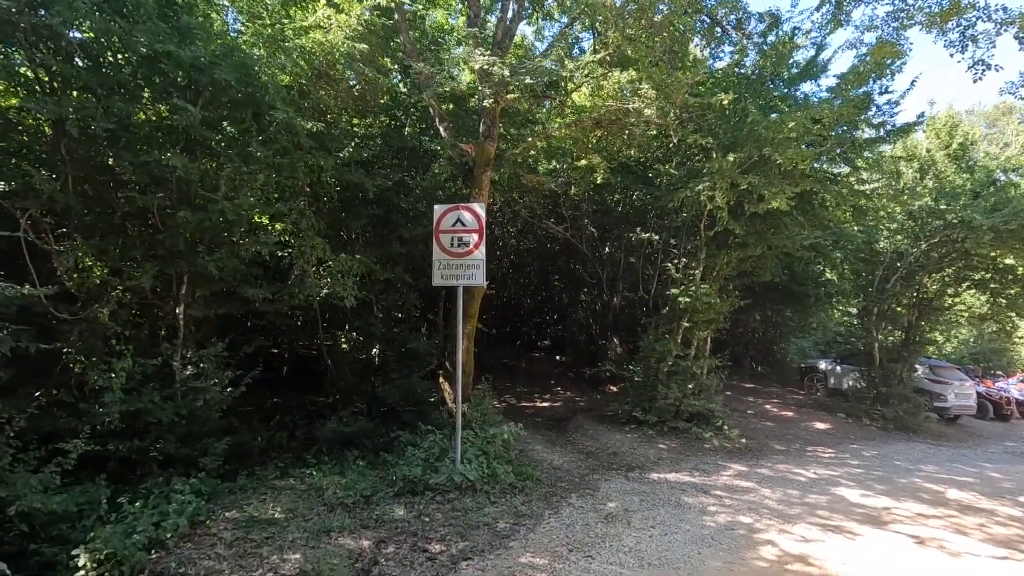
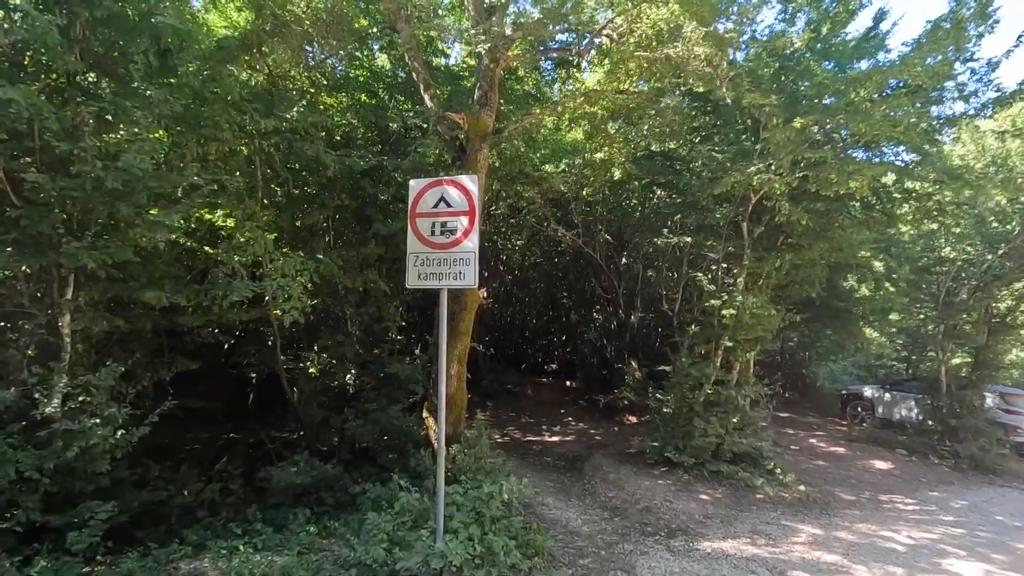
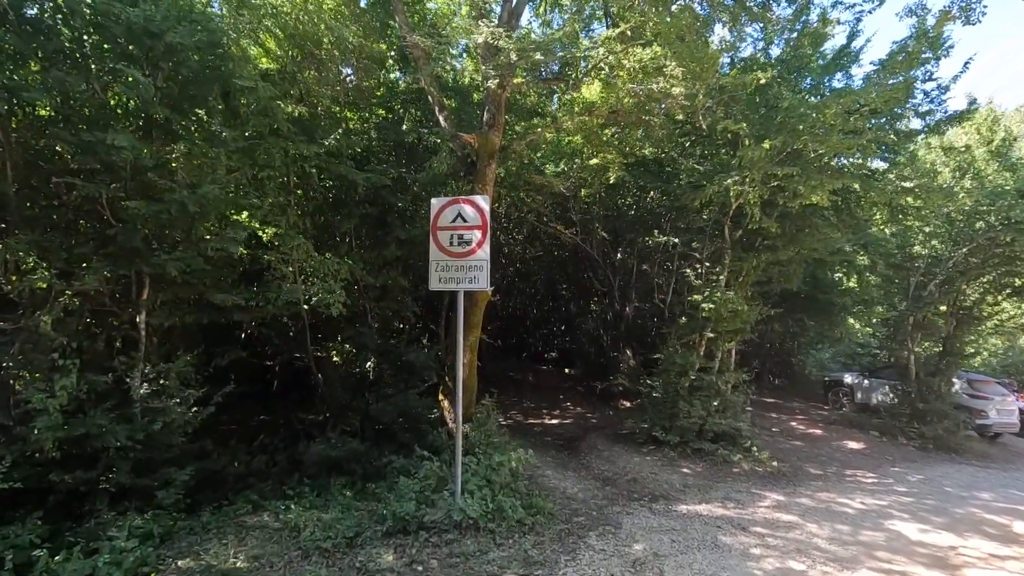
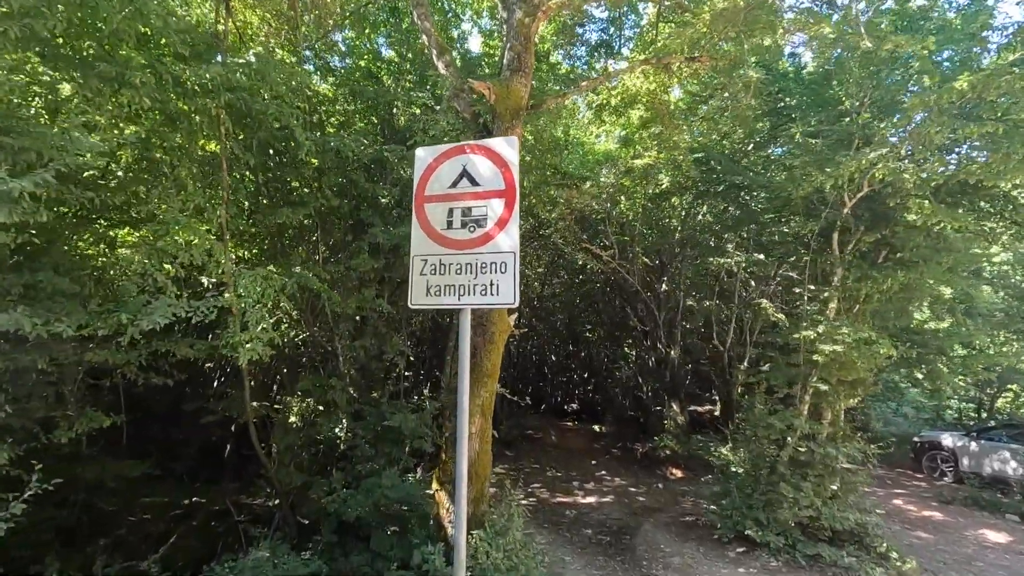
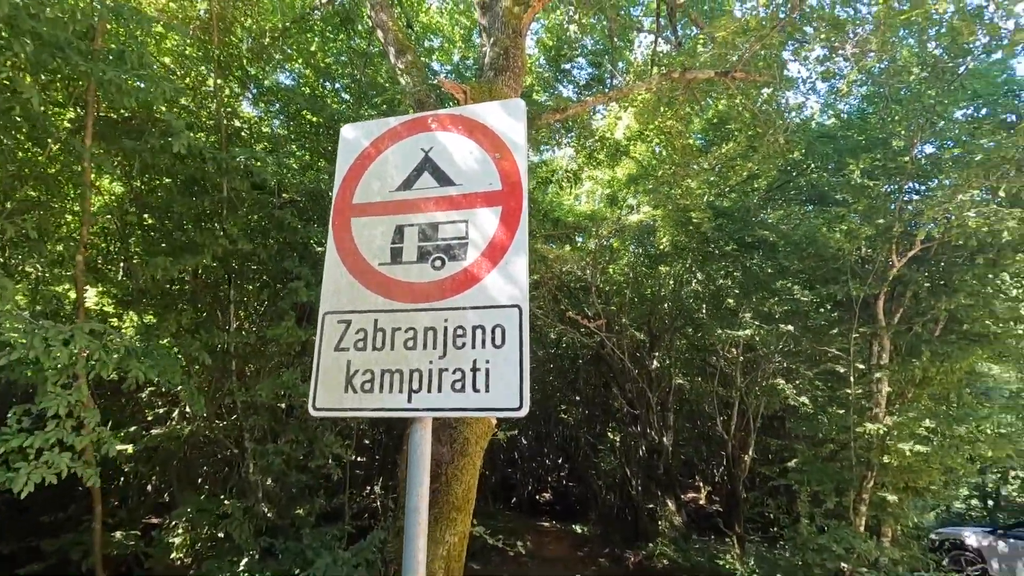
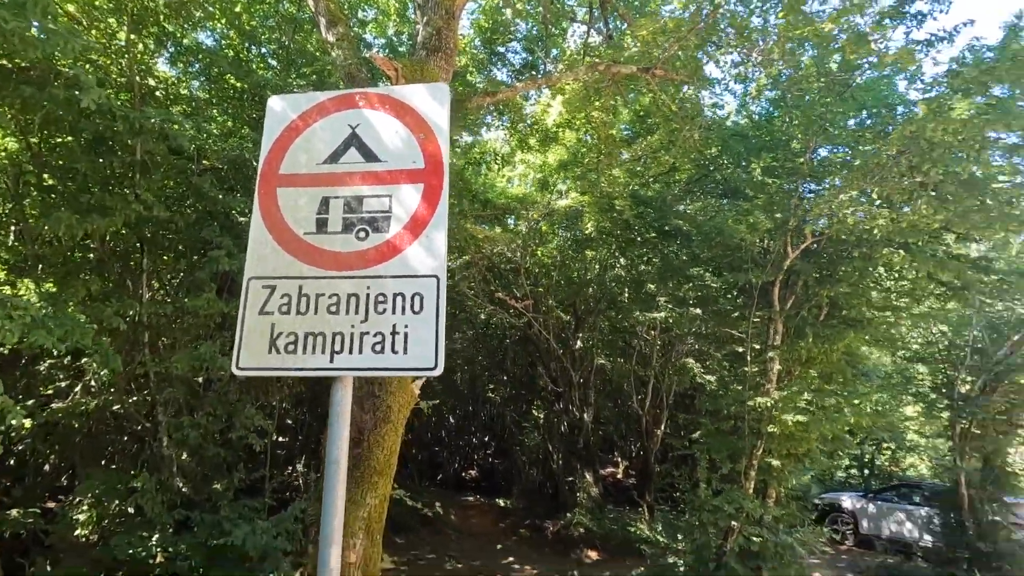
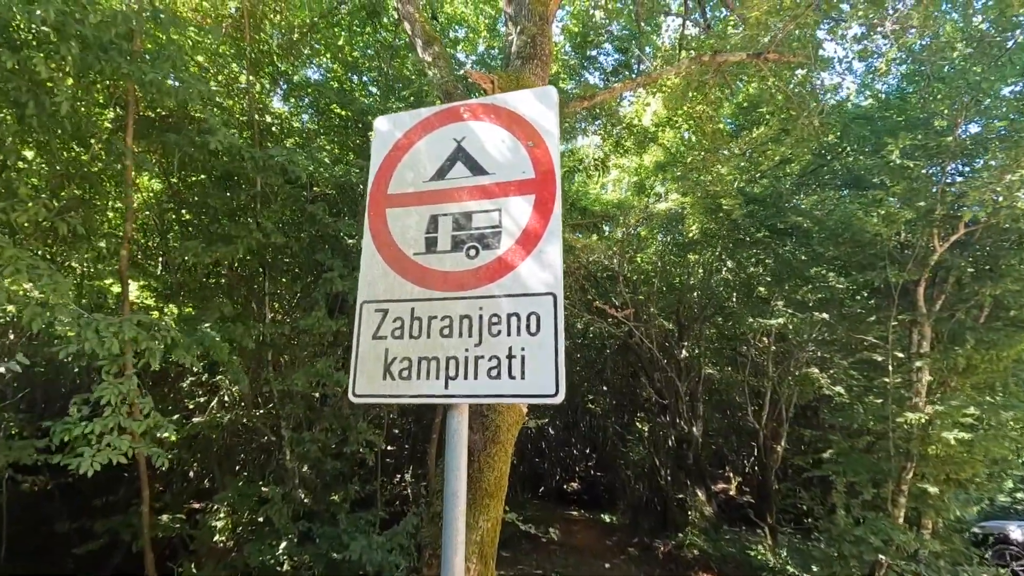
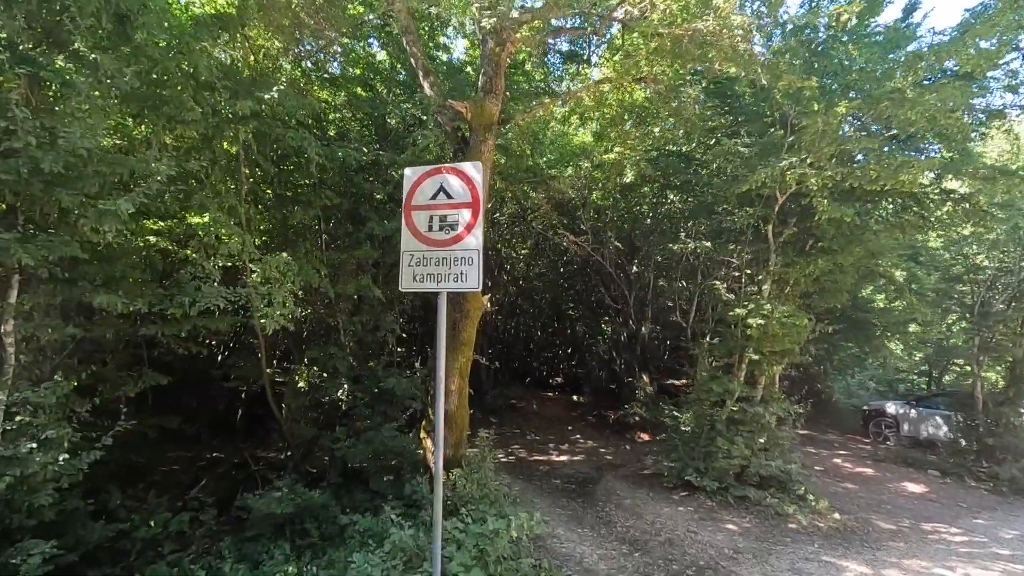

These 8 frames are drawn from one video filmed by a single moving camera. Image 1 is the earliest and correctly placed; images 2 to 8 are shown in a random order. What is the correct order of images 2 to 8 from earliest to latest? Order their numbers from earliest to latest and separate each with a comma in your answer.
3, 2, 8, 4, 7, 5, 6
